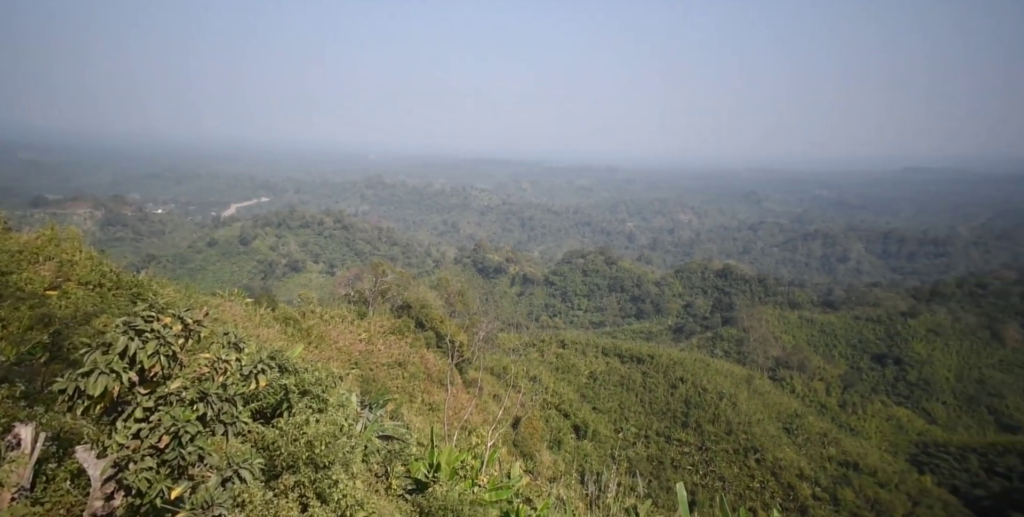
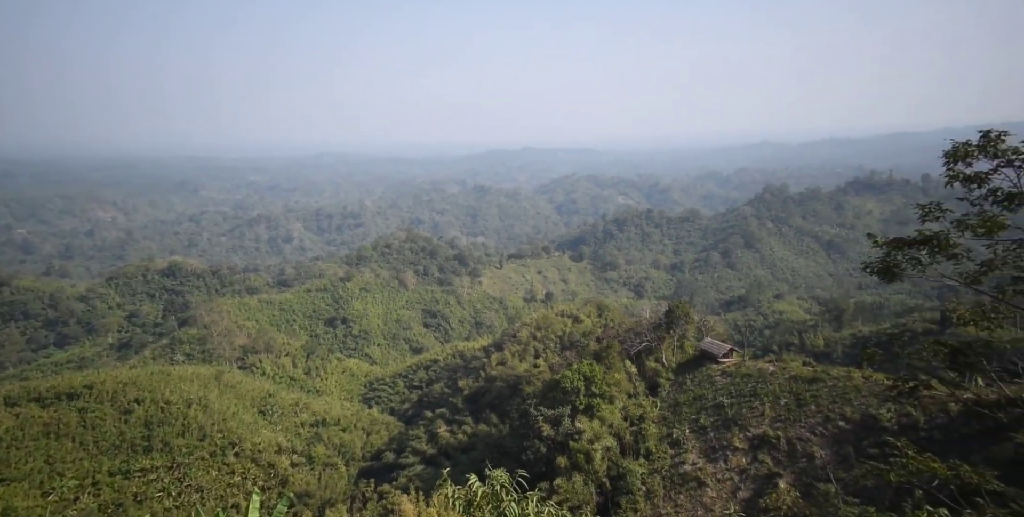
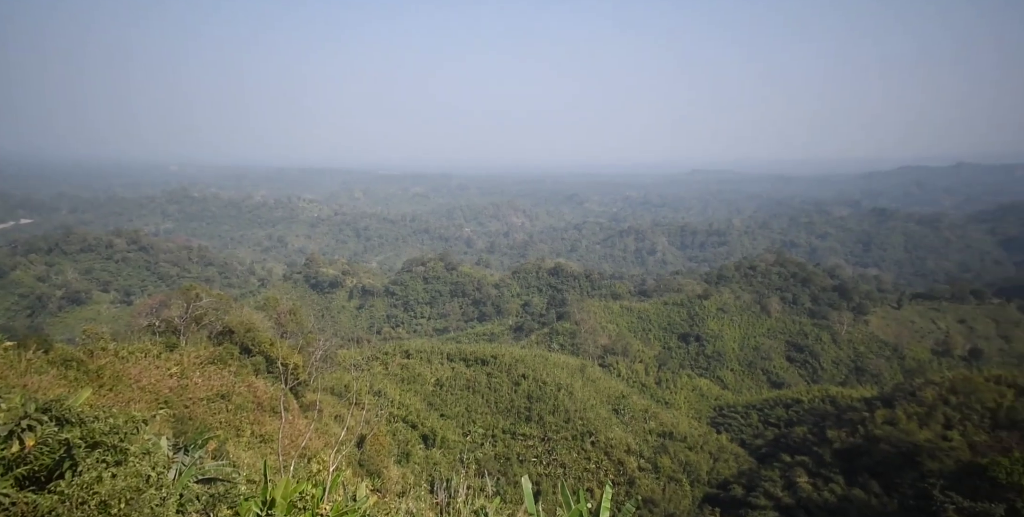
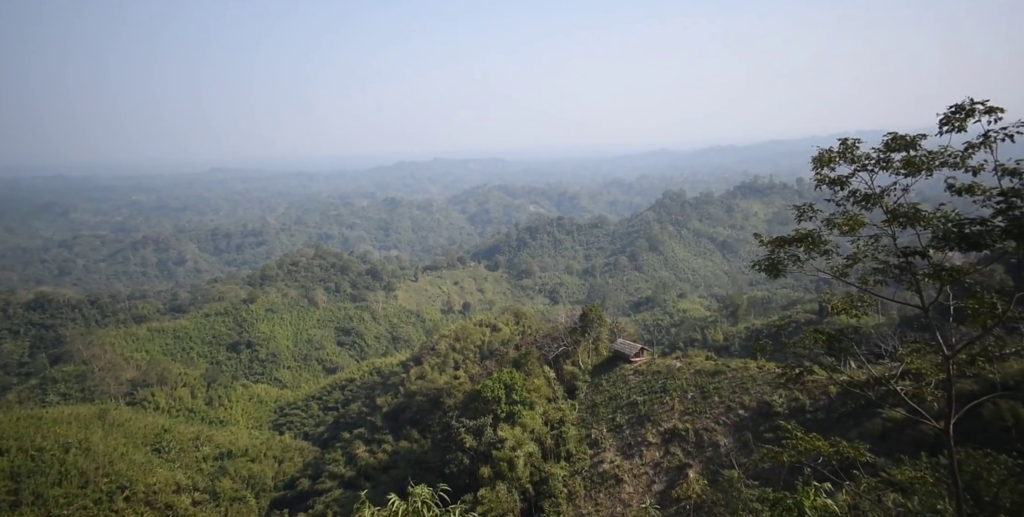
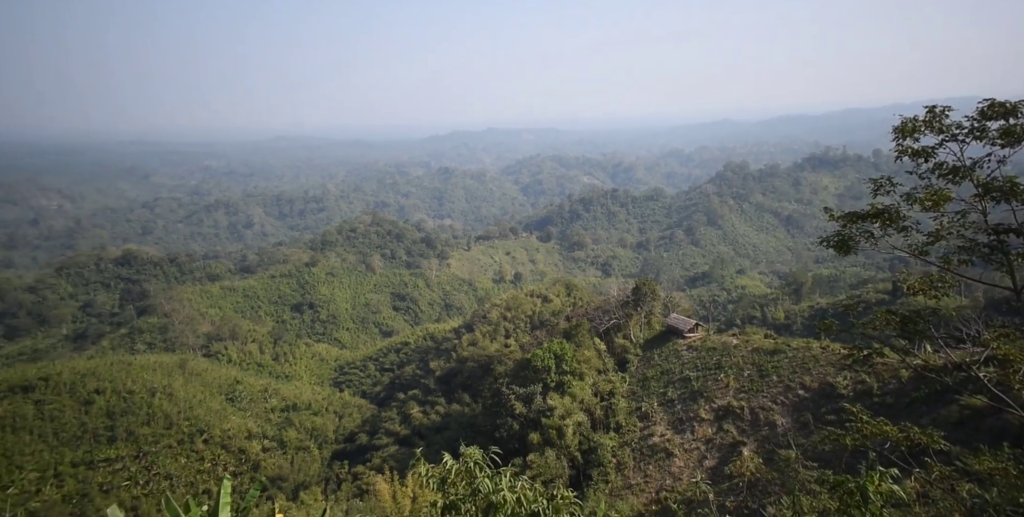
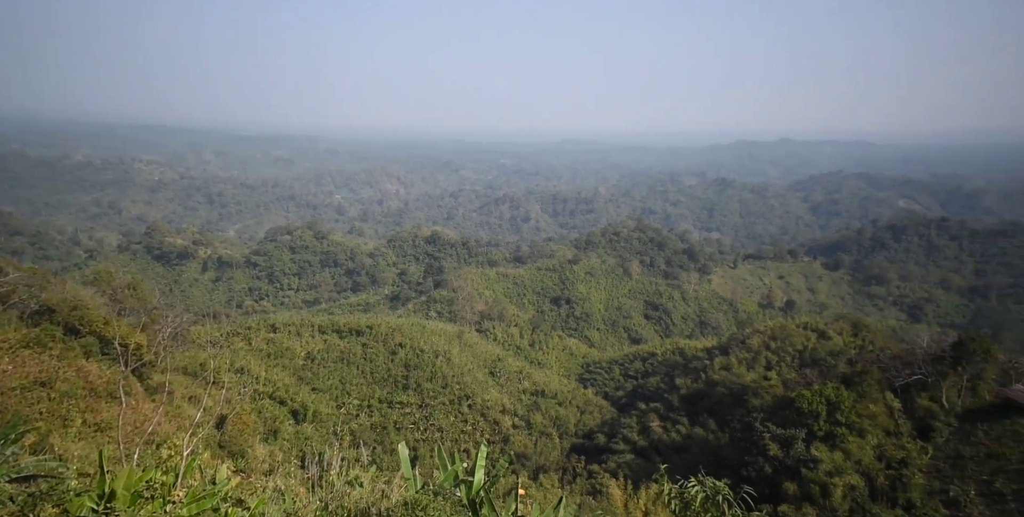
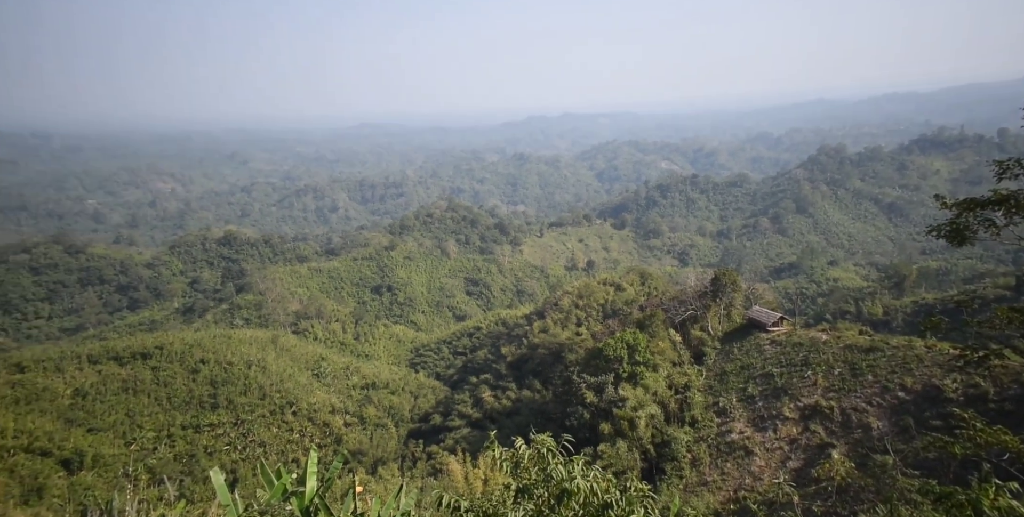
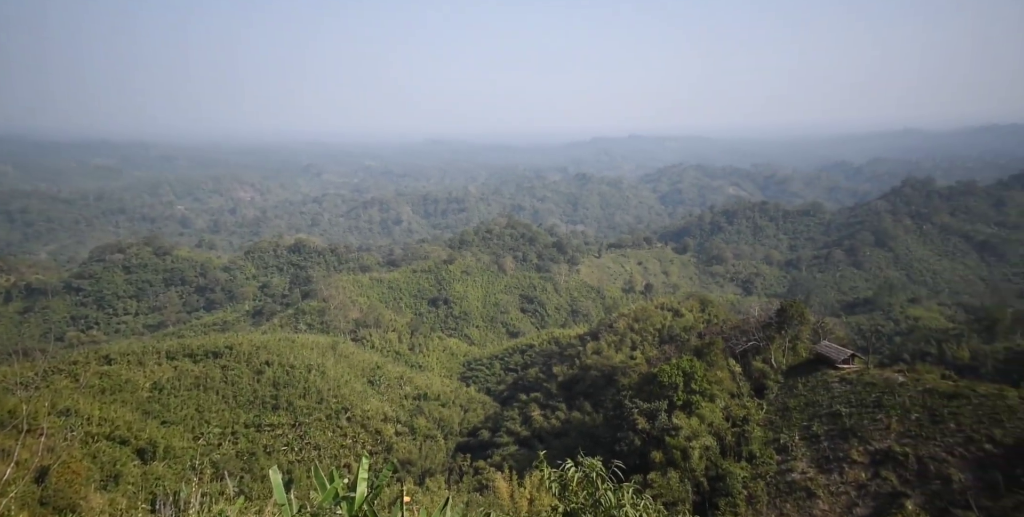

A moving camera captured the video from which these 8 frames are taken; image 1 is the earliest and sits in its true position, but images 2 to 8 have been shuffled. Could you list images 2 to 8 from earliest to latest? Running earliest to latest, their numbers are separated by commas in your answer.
3, 6, 8, 2, 4, 5, 7
